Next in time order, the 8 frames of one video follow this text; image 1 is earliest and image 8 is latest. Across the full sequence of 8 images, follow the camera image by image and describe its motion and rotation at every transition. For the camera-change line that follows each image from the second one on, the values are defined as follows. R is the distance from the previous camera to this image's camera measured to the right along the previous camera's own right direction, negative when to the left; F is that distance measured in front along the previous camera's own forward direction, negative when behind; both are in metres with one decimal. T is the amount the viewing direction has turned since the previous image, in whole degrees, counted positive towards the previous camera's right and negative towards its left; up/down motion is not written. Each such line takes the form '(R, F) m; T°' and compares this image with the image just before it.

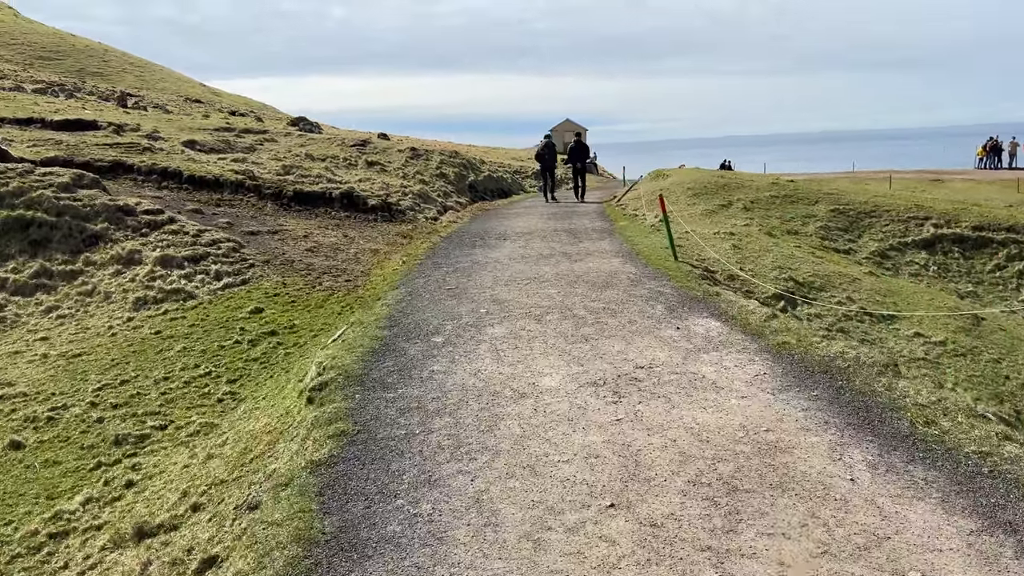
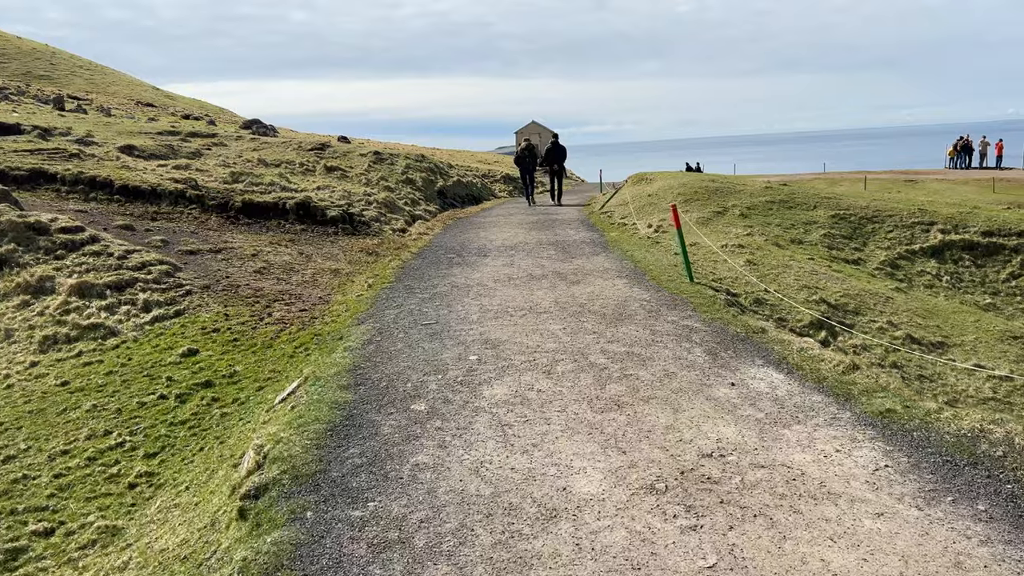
(-0.3, +1.9) m; +3°
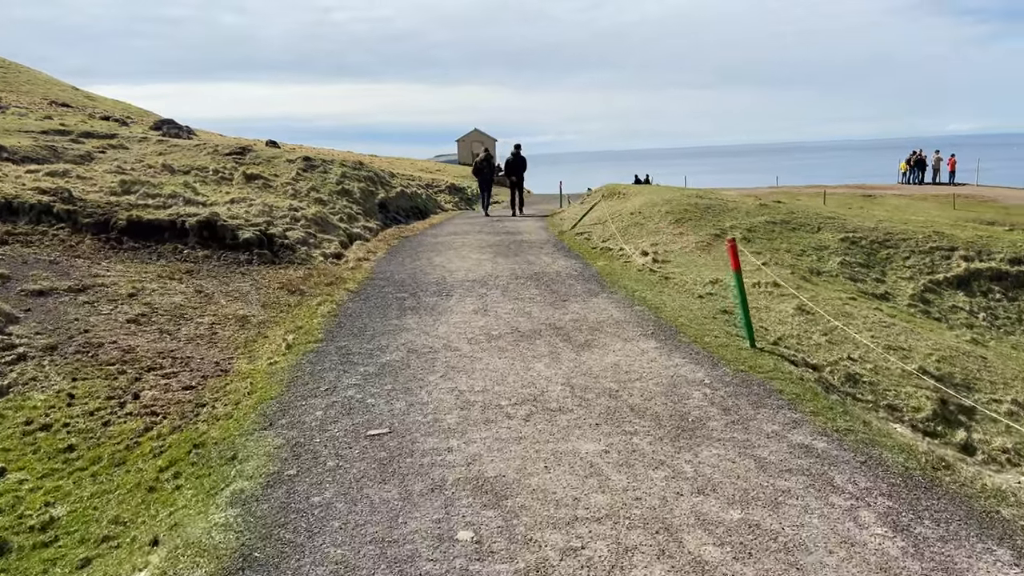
(-0.4, +3.3) m; +4°
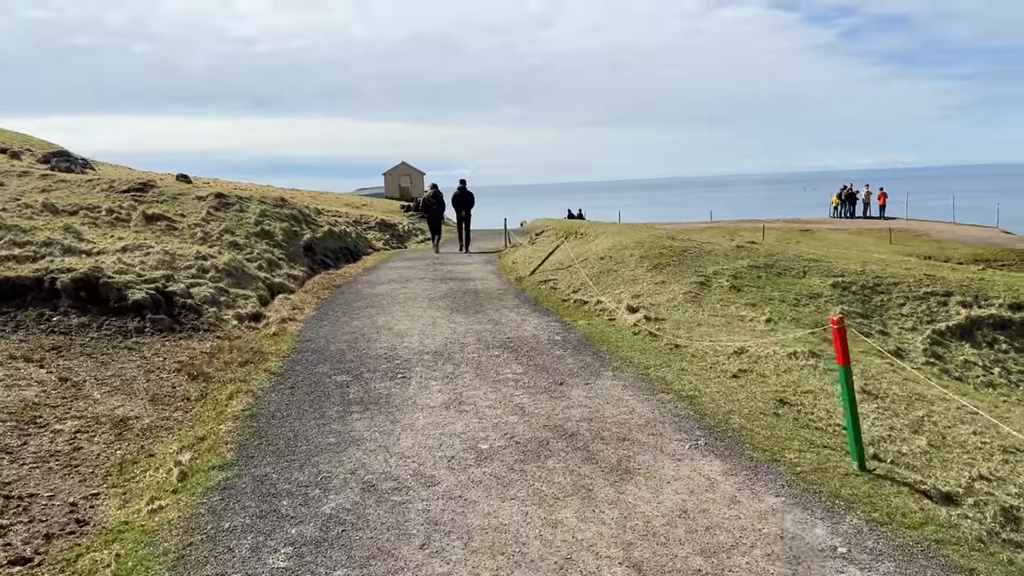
(-0.5, +2.4) m; +5°
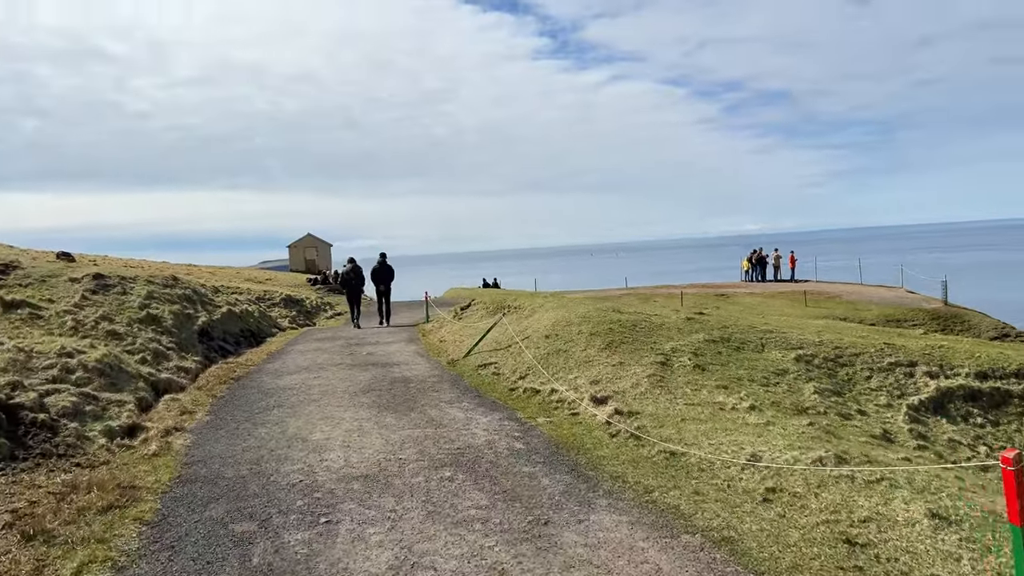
(-0.4, +1.9) m; +6°
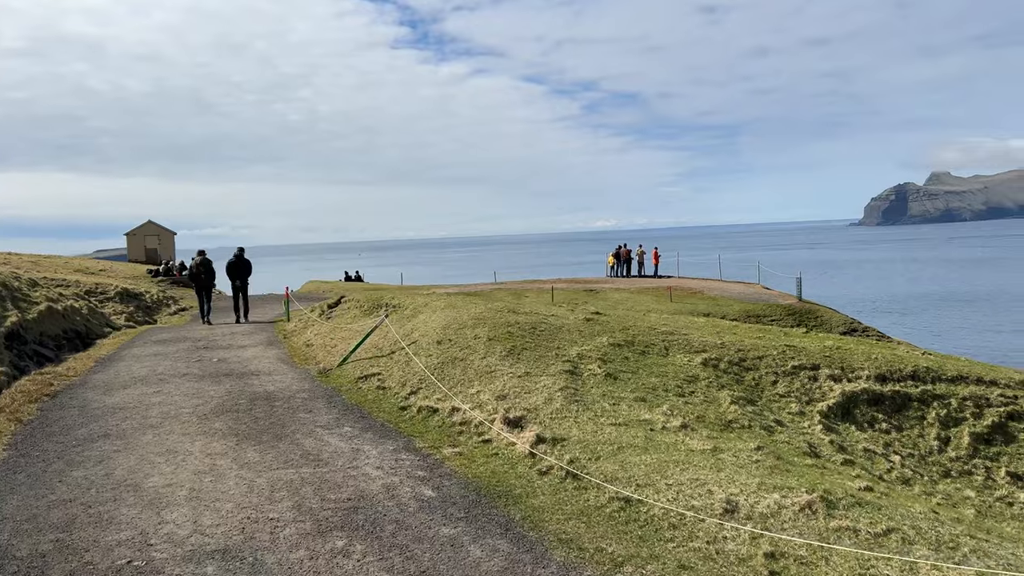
(-0.4, +1.7) m; +10°
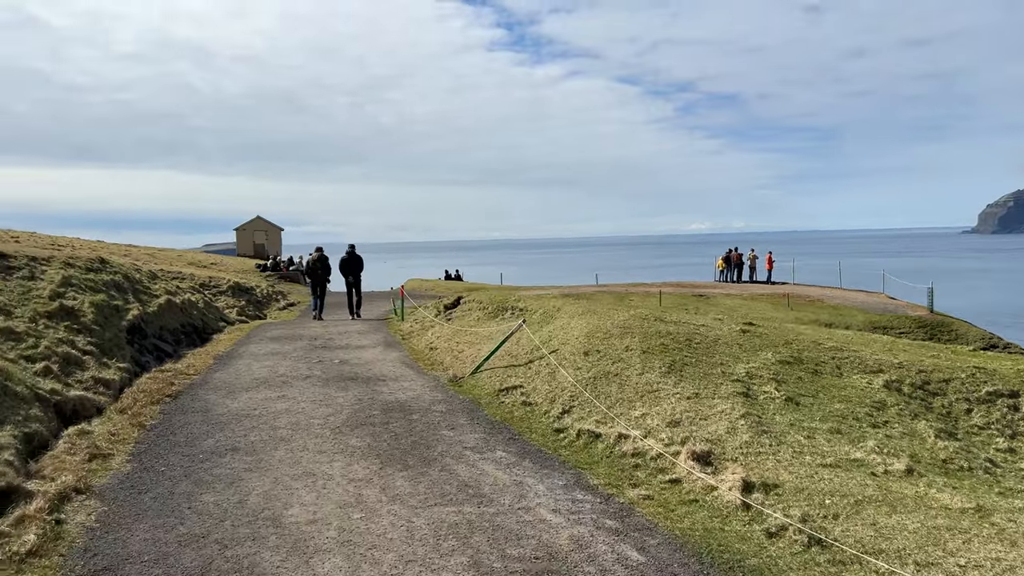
(-0.9, +1.2) m; -6°
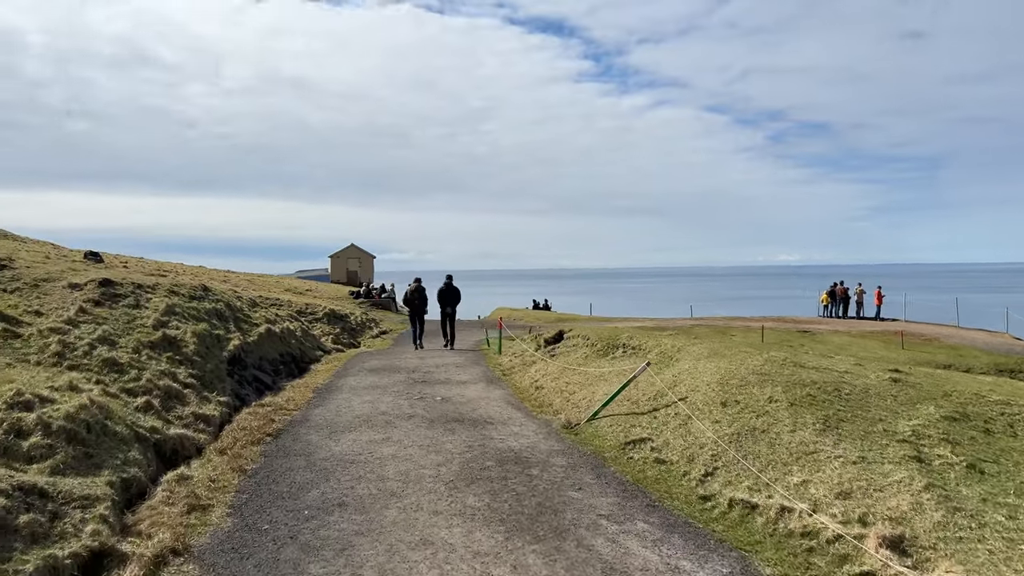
(-0.5, +0.9) m; -6°
